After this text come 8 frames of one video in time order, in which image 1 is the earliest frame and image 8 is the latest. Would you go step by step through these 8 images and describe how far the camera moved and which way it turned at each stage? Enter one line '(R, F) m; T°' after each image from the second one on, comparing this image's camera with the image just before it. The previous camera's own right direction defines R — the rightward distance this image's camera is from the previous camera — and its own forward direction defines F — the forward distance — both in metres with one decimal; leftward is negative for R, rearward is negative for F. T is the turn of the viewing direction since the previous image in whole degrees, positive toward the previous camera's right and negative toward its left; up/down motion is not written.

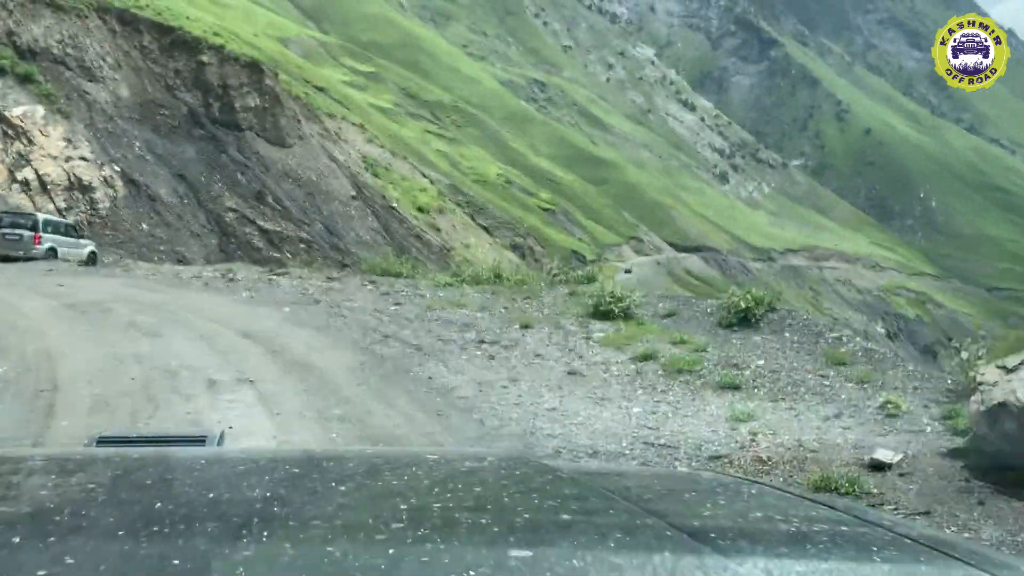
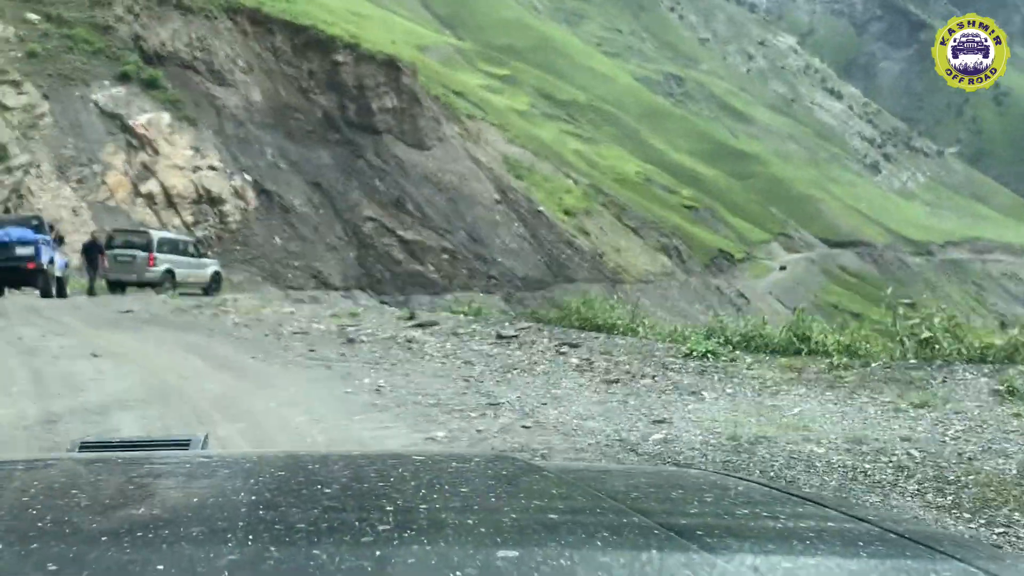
(-0.1, +1.4) m; -8°
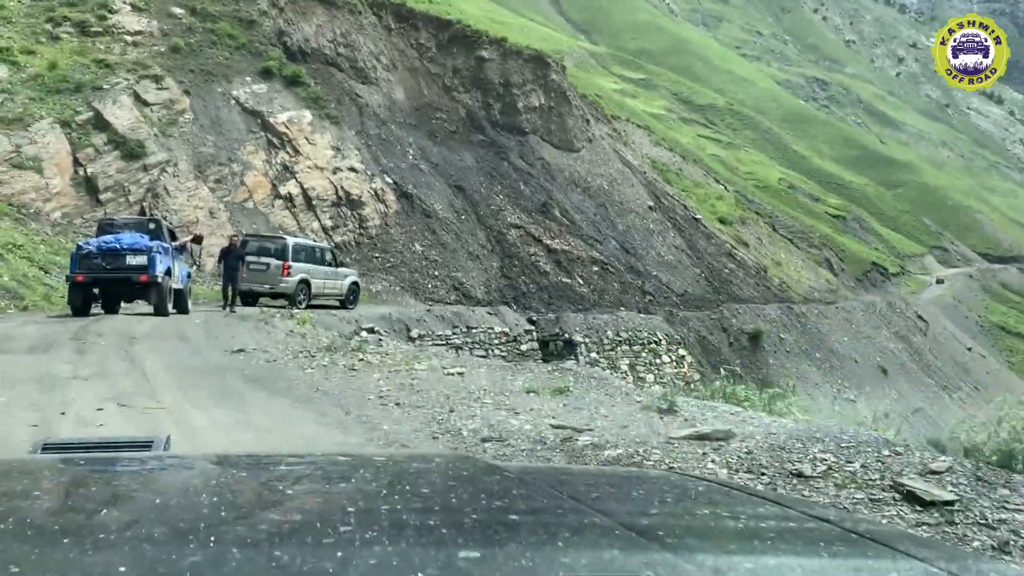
(-1.0, +2.8) m; -7°
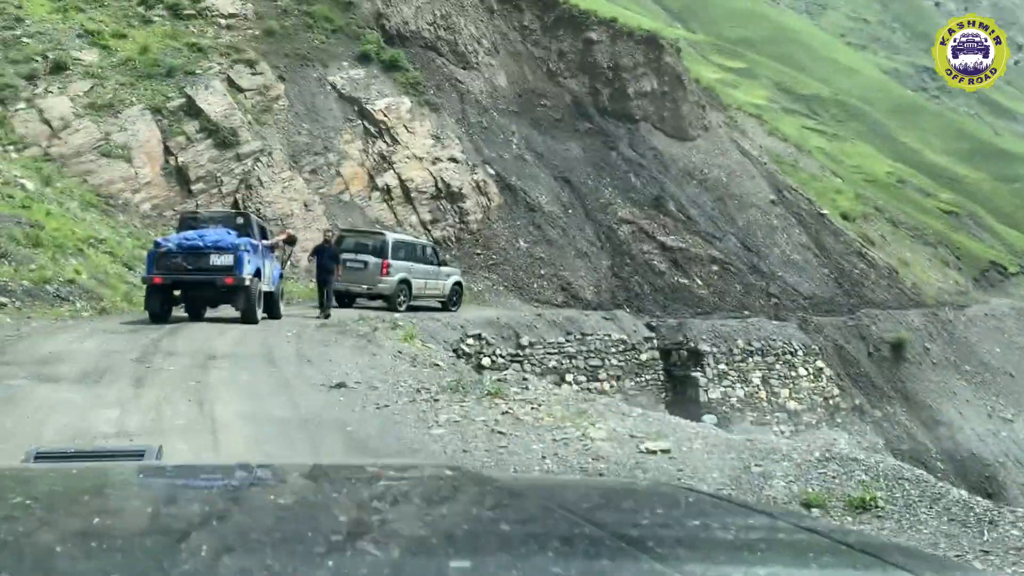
(-0.7, +2.2) m; -5°
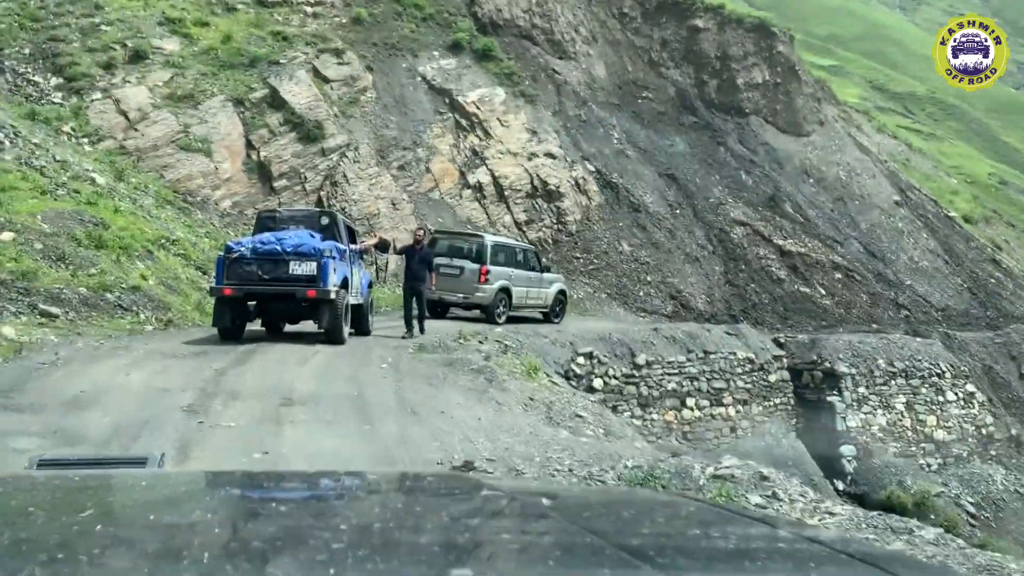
(-0.6, +2.2) m; -5°
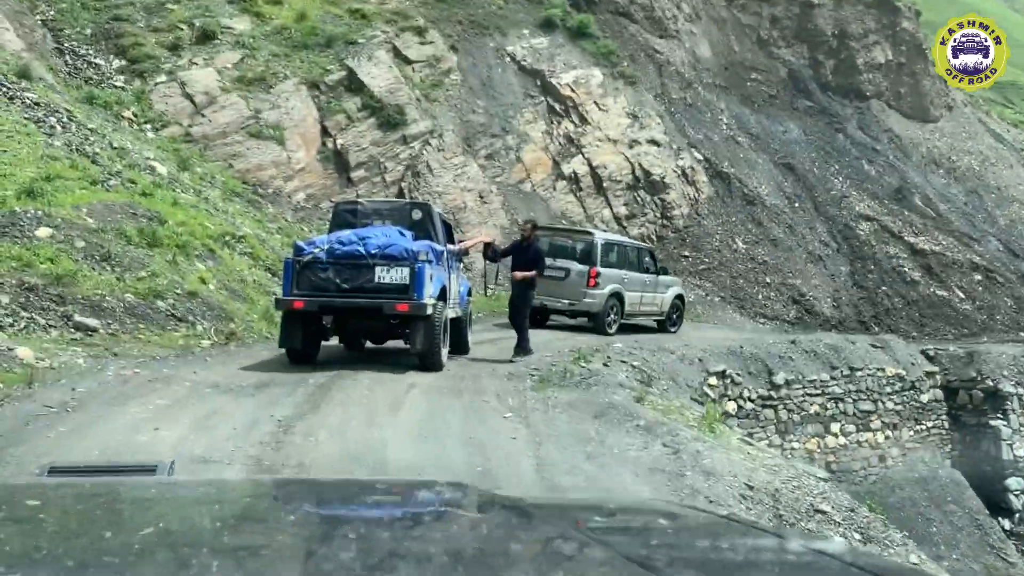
(-0.6, +2.5) m; -4°
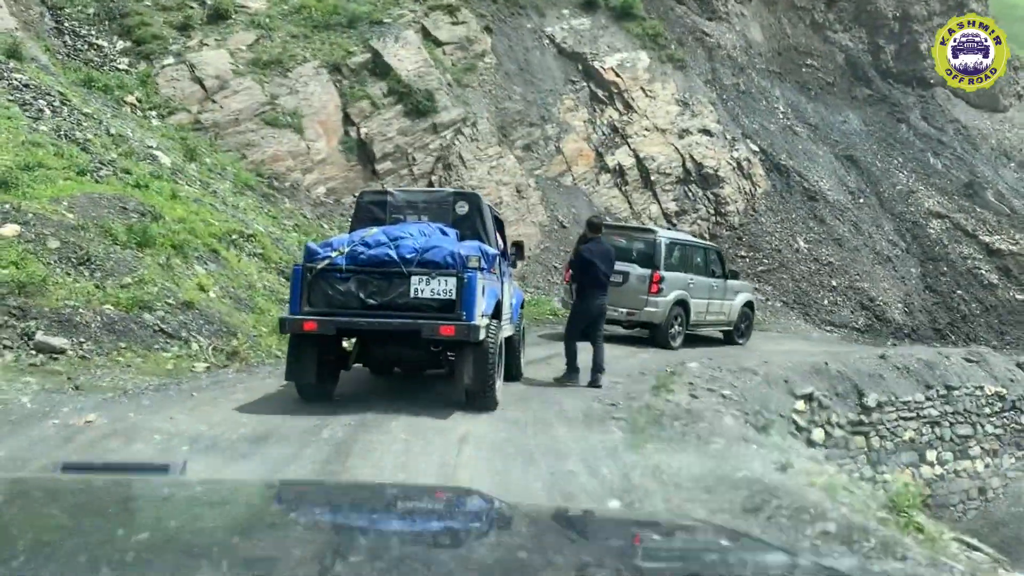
(-0.3, +2.0) m; -1°
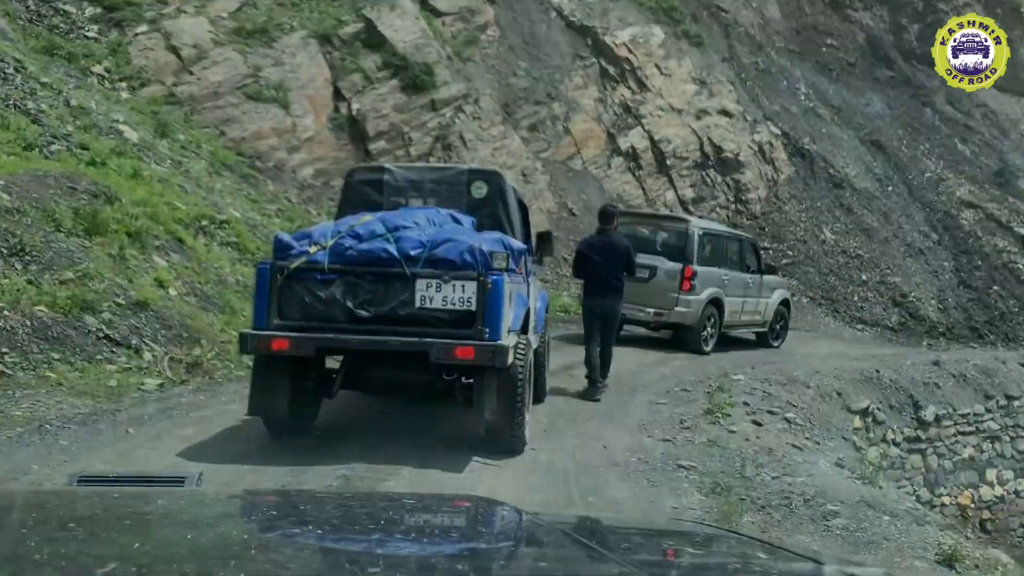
(-0.2, +1.6) m; 0°
